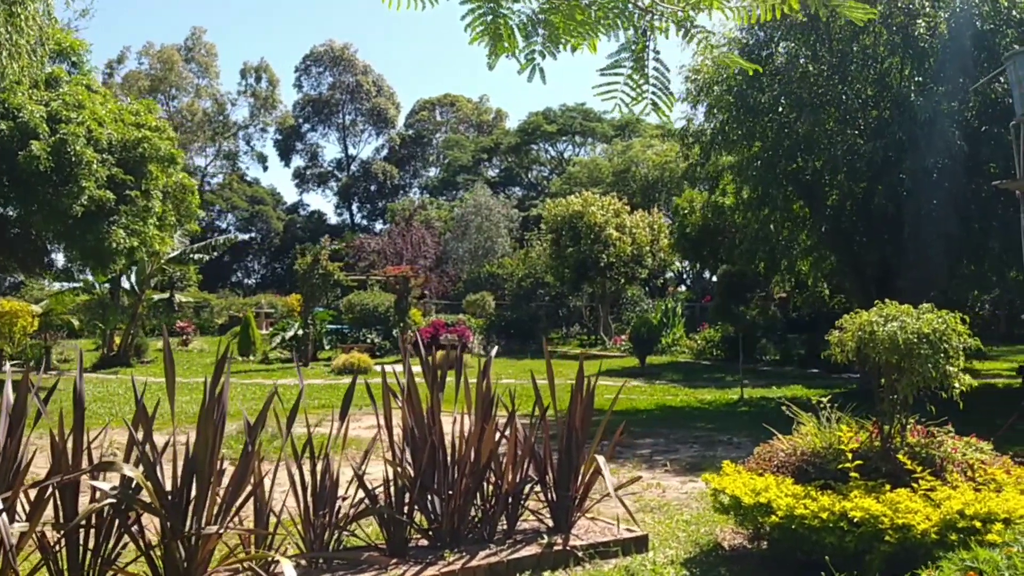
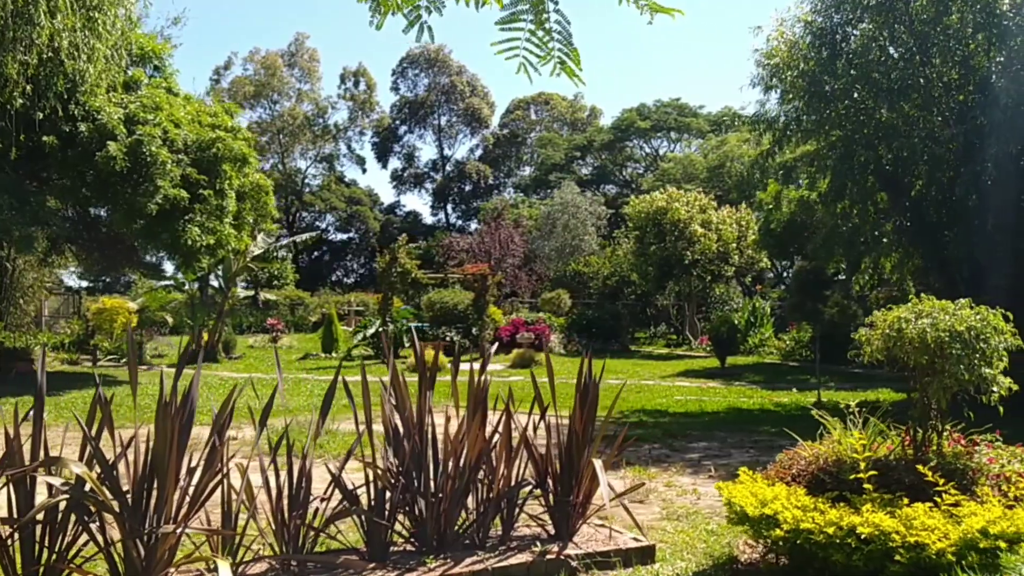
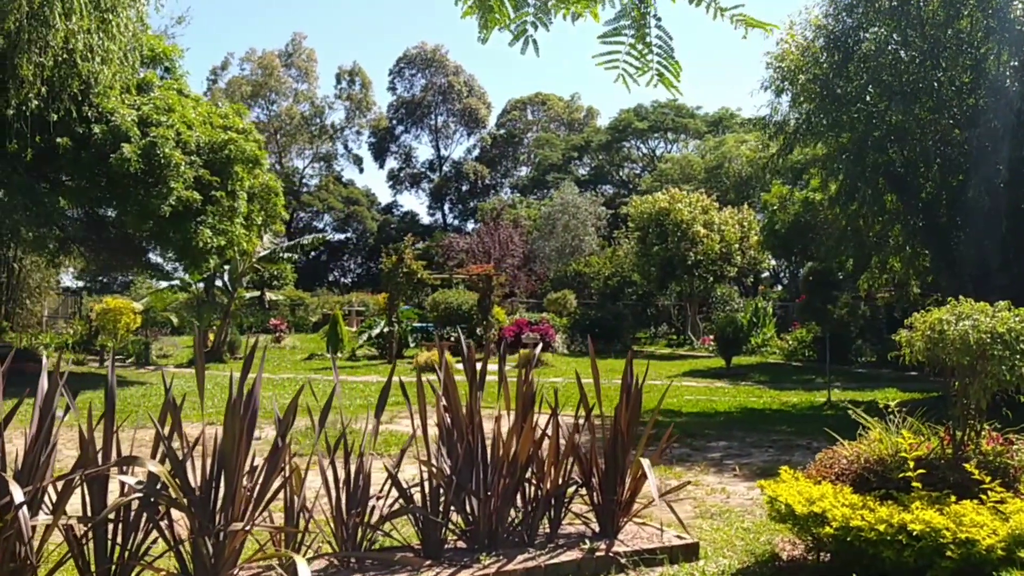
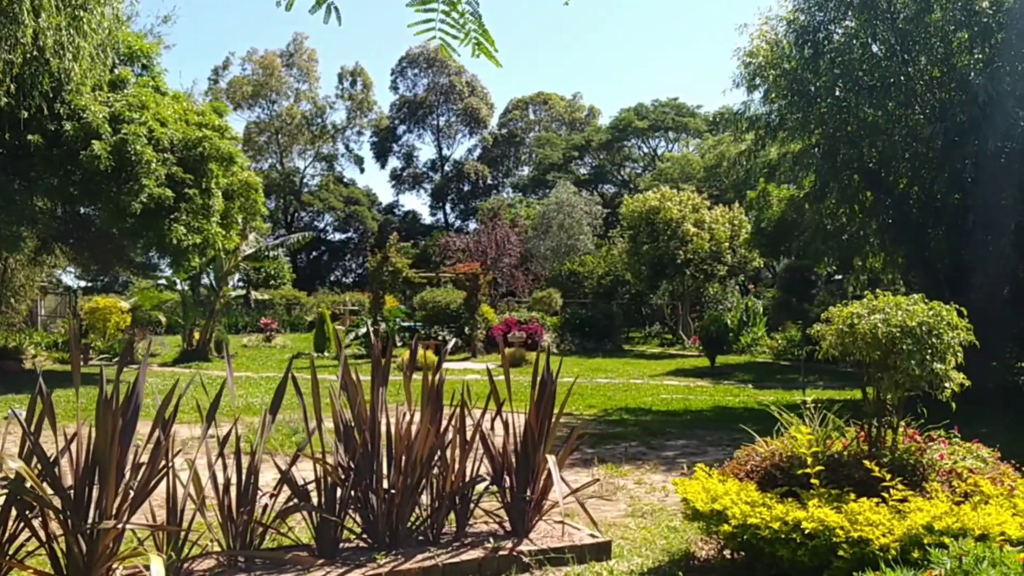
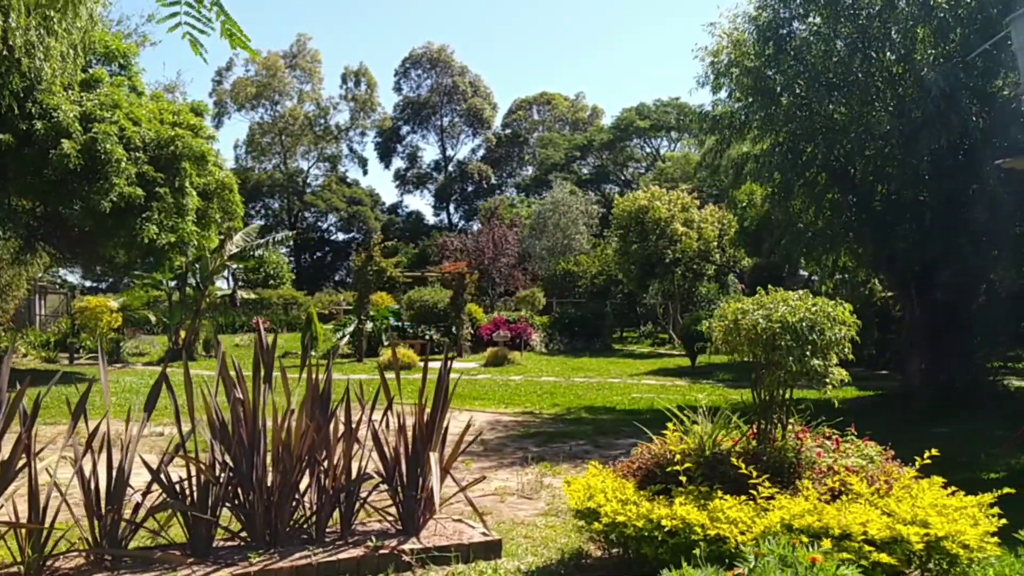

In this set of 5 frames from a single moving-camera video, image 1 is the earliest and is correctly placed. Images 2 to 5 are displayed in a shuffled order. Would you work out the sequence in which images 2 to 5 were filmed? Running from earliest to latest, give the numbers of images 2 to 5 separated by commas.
3, 2, 4, 5
